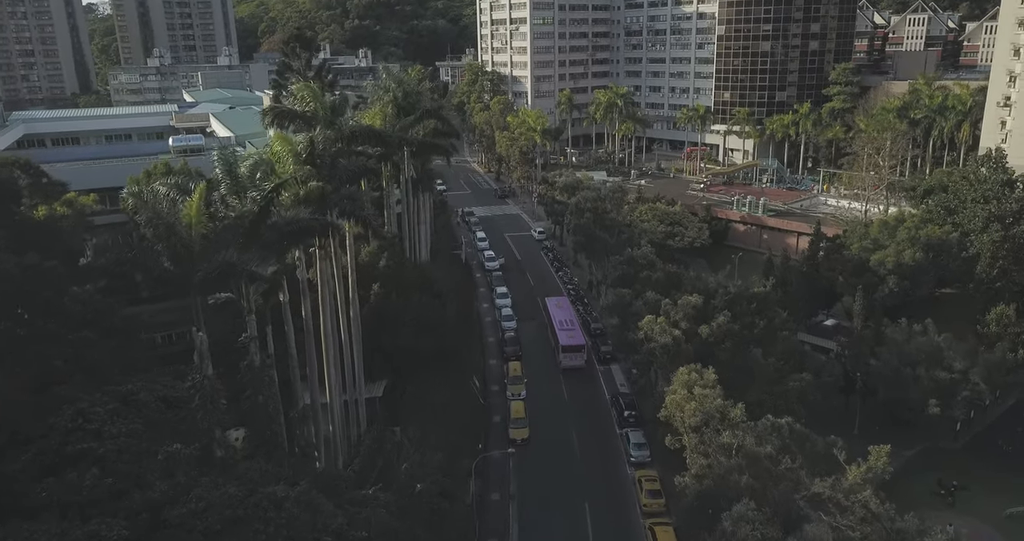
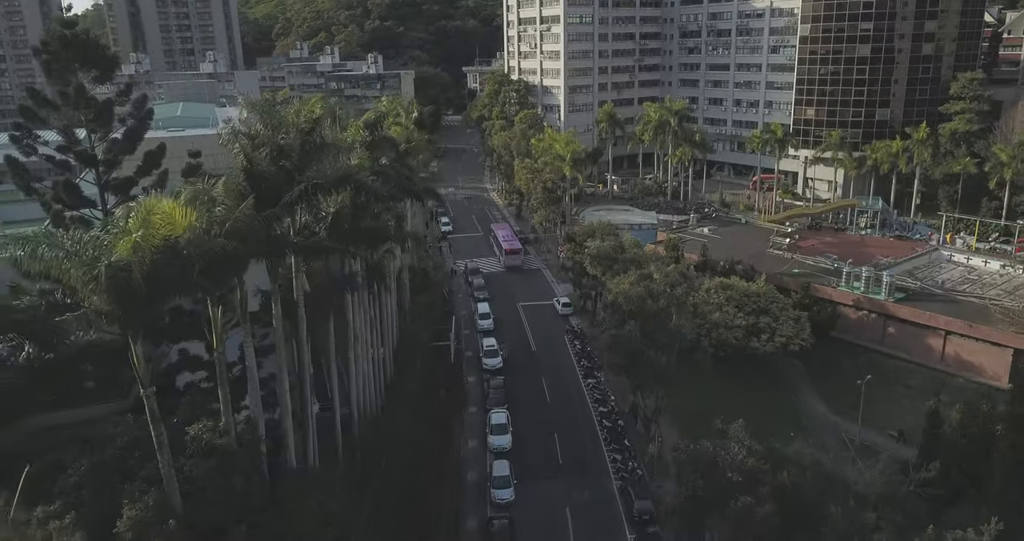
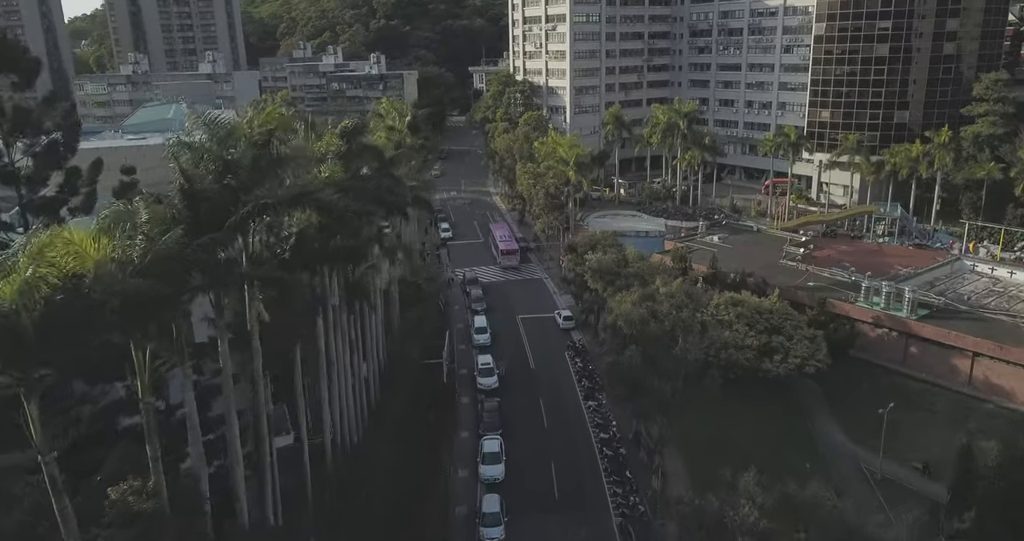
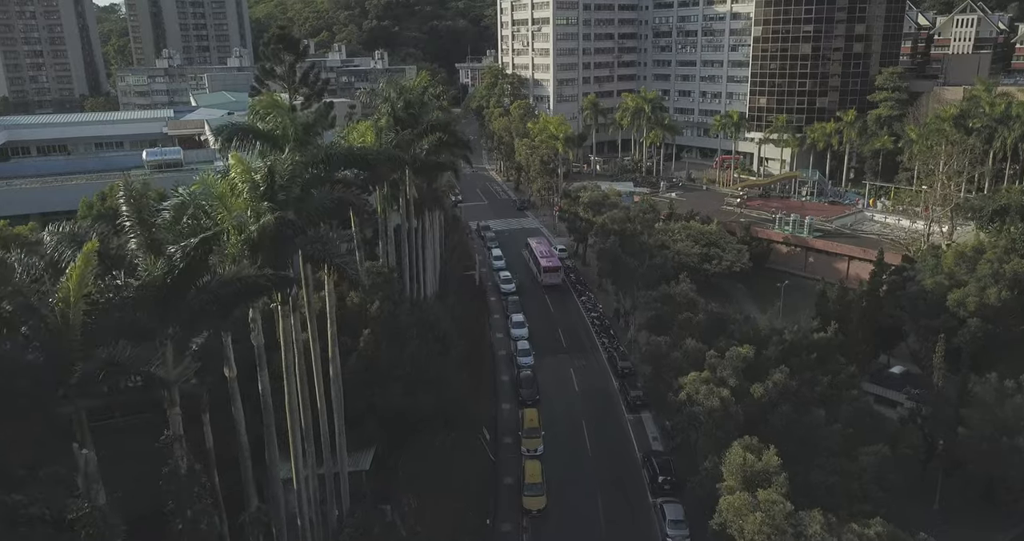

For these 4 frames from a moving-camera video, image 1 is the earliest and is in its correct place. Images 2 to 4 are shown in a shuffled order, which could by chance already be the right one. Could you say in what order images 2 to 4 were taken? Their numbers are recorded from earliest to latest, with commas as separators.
4, 2, 3
